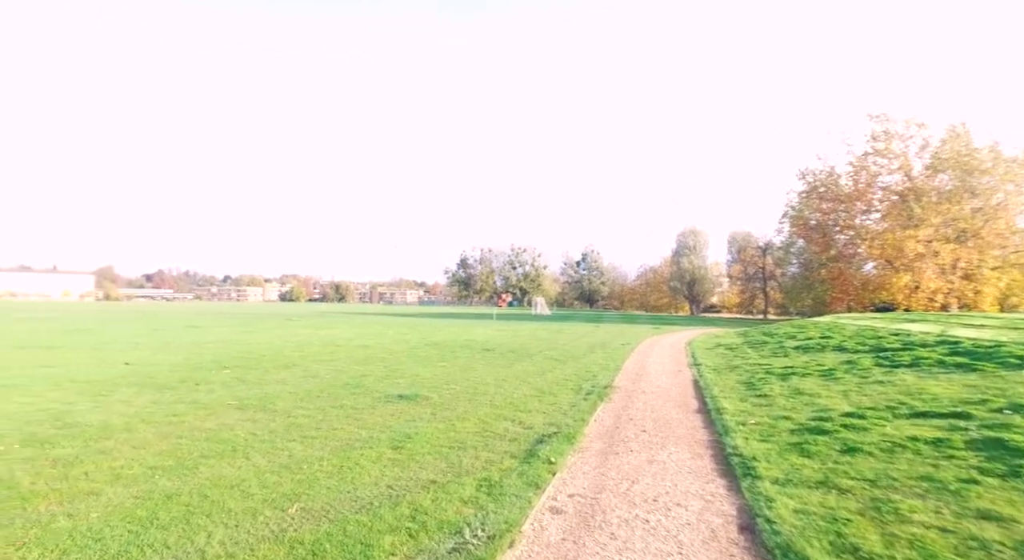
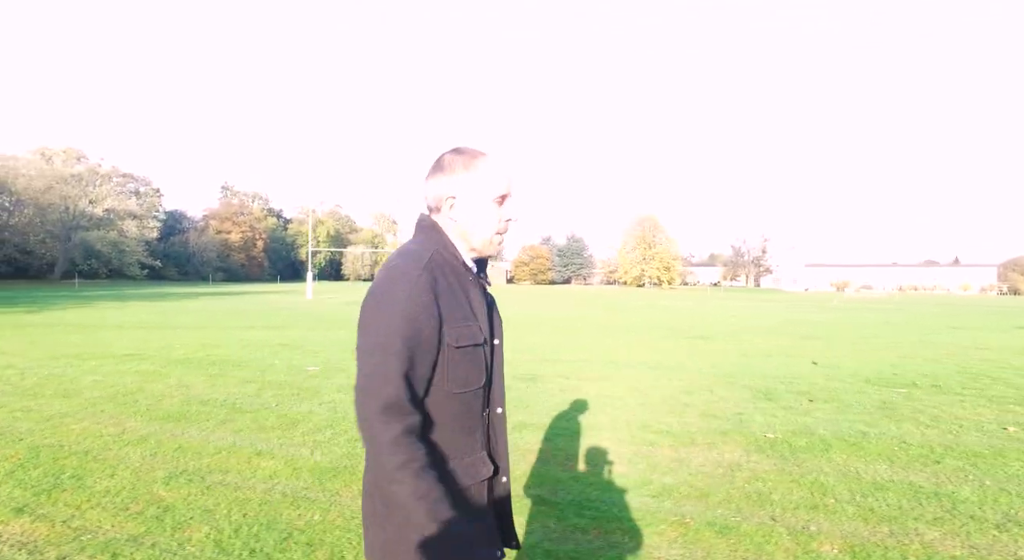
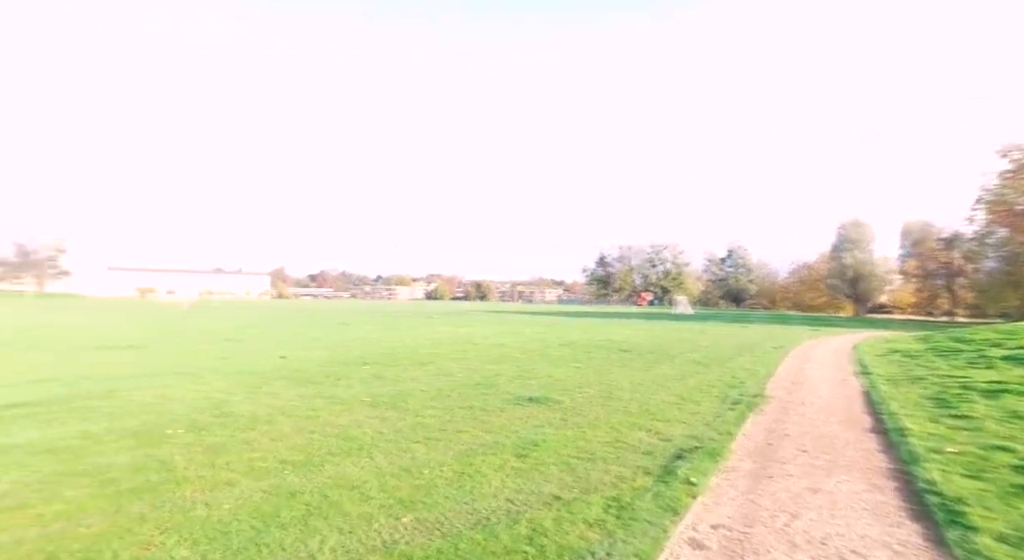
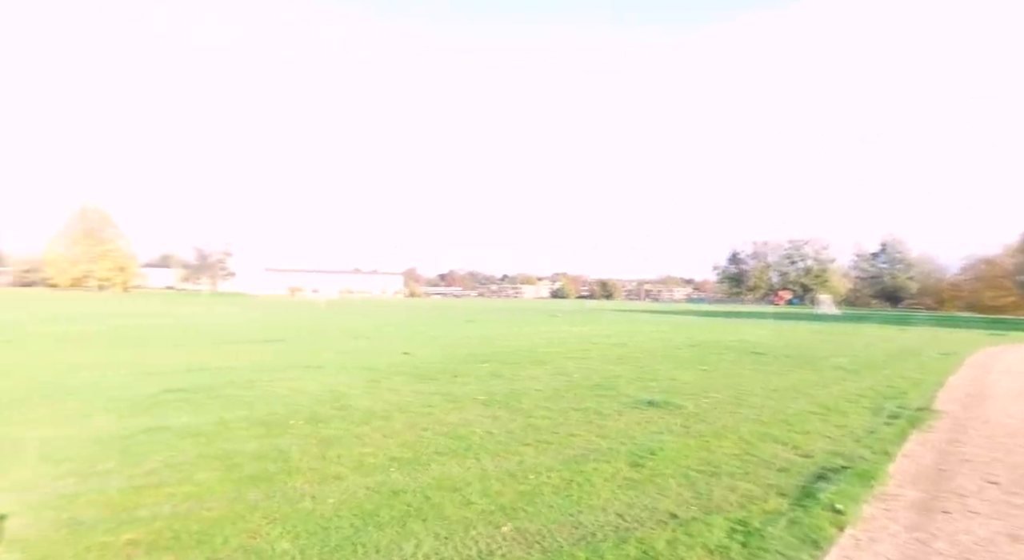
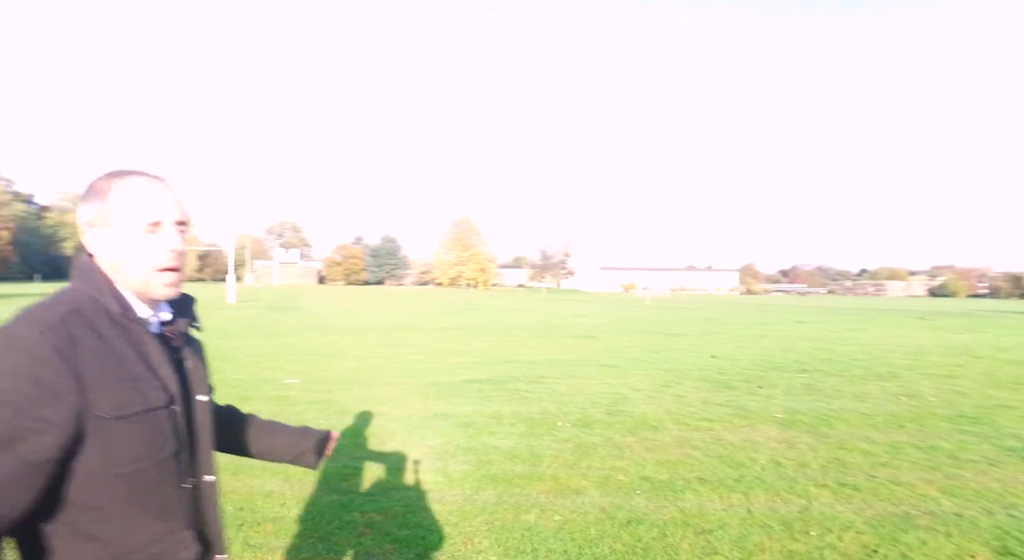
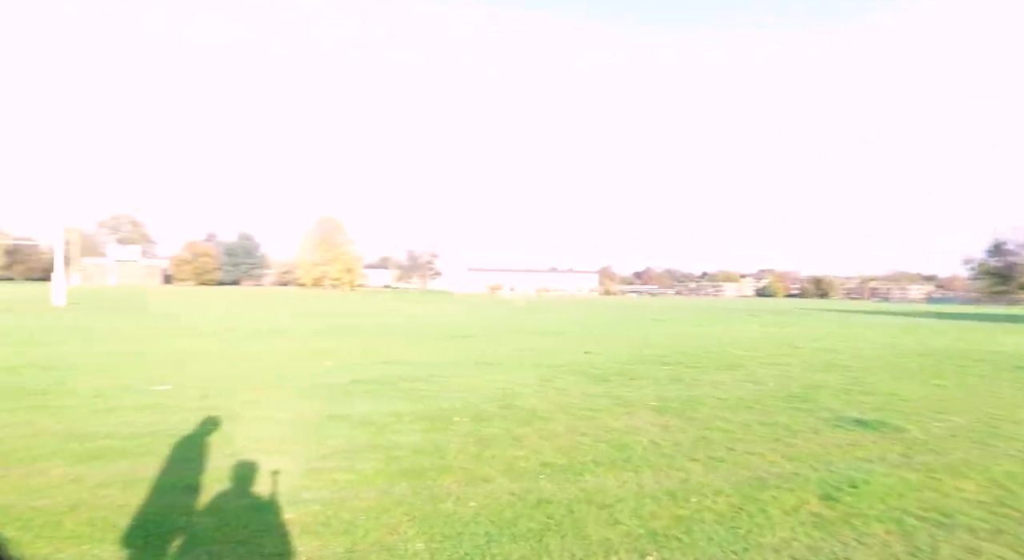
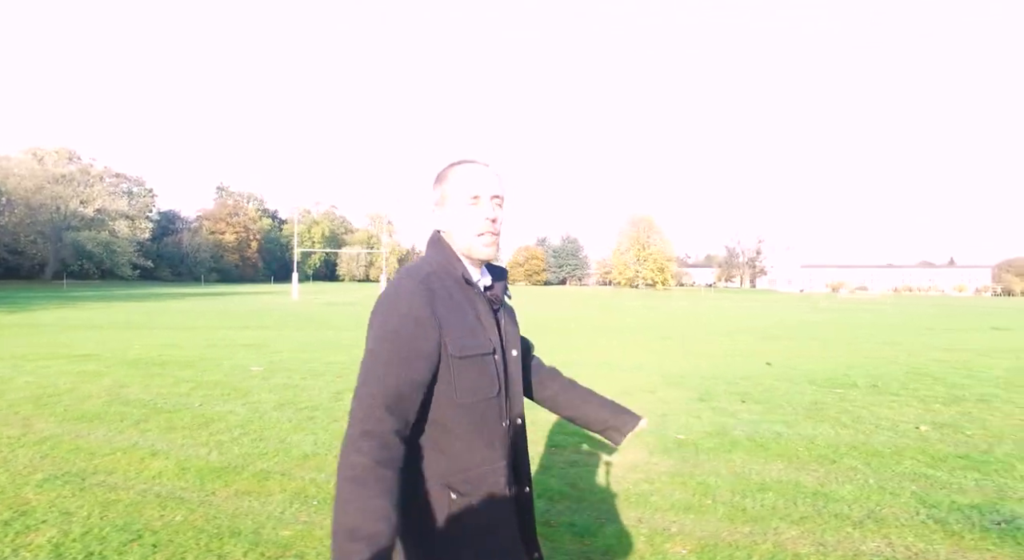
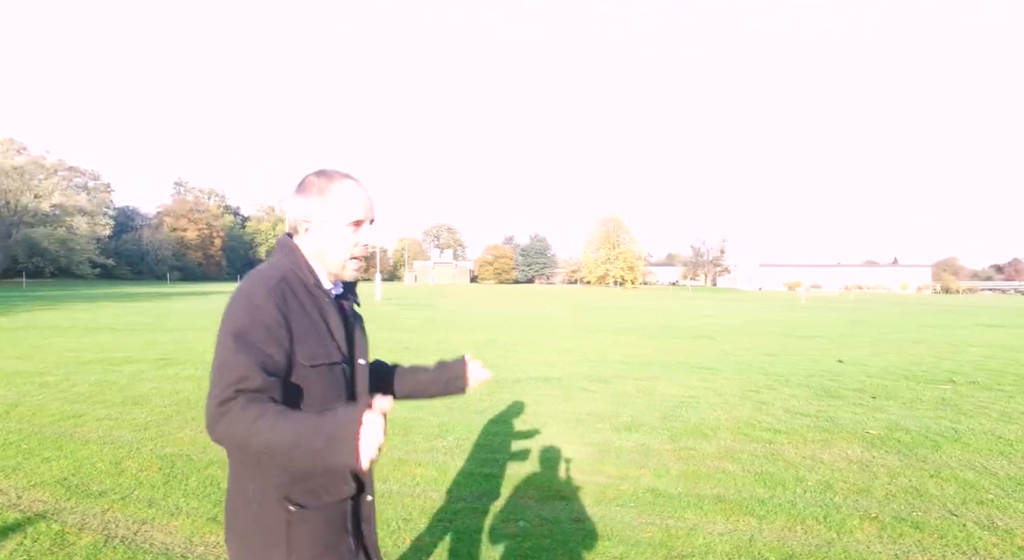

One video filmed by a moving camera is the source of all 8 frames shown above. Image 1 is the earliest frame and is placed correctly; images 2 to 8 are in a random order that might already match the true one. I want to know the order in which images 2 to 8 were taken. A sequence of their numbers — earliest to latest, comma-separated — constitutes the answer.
3, 4, 6, 5, 8, 2, 7
